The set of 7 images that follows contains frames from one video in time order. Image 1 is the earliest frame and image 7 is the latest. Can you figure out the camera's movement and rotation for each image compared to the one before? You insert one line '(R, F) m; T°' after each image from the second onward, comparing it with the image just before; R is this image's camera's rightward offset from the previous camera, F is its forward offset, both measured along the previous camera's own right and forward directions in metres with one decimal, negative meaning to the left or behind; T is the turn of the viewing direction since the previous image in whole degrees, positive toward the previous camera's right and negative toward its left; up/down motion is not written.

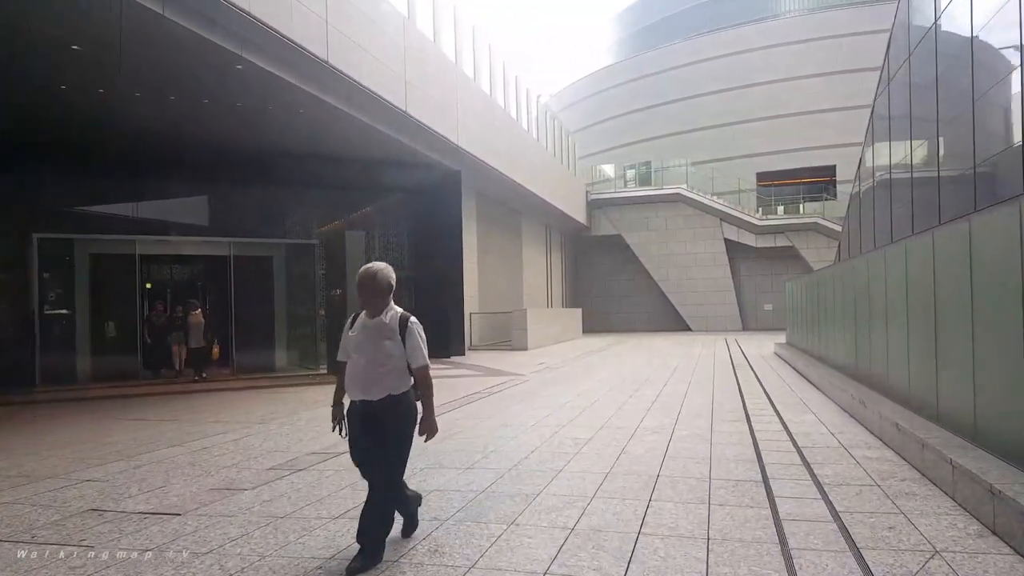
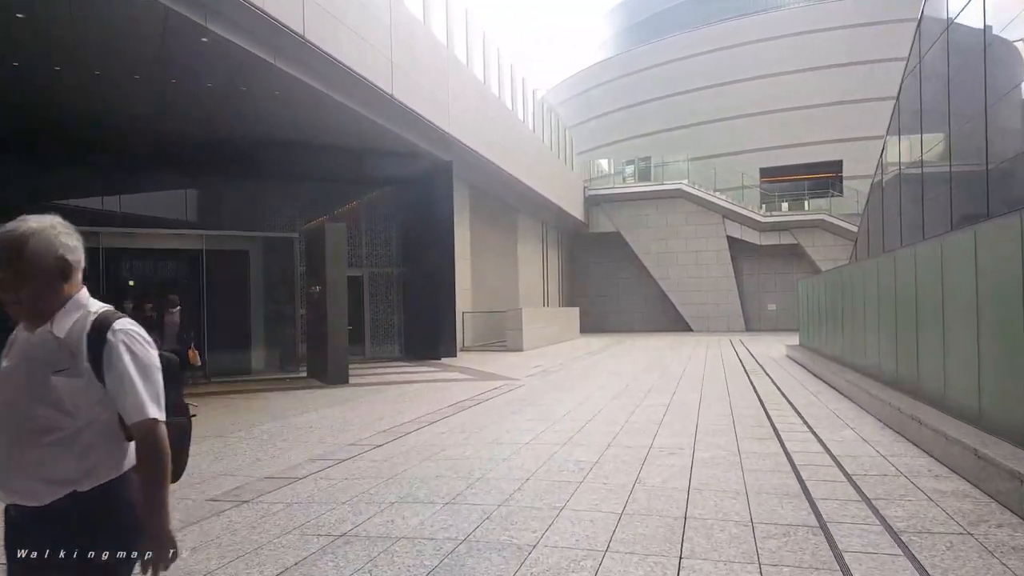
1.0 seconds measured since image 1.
(0.0, +1.2) m; 0°
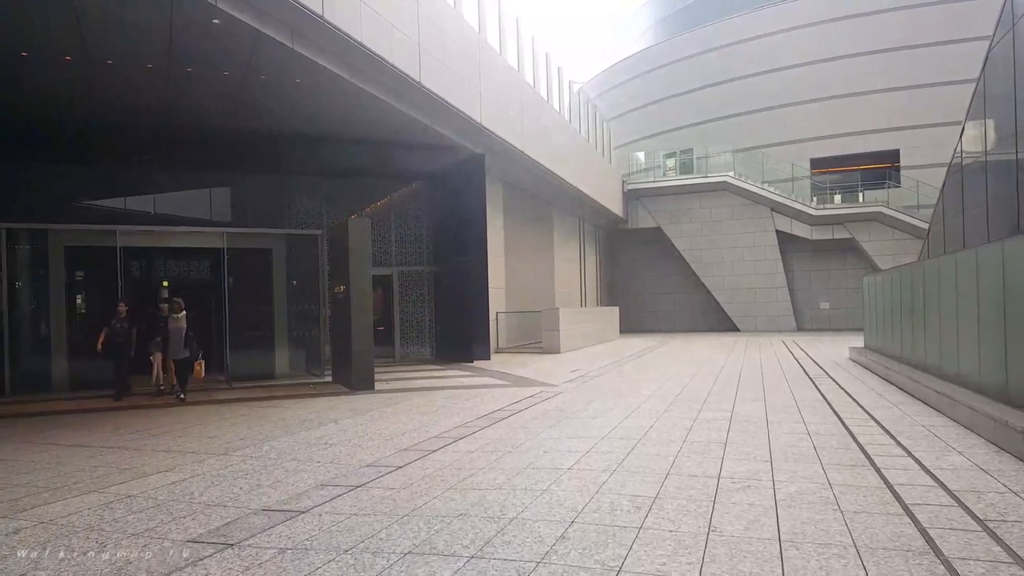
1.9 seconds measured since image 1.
(0.0, +1.1) m; -3°
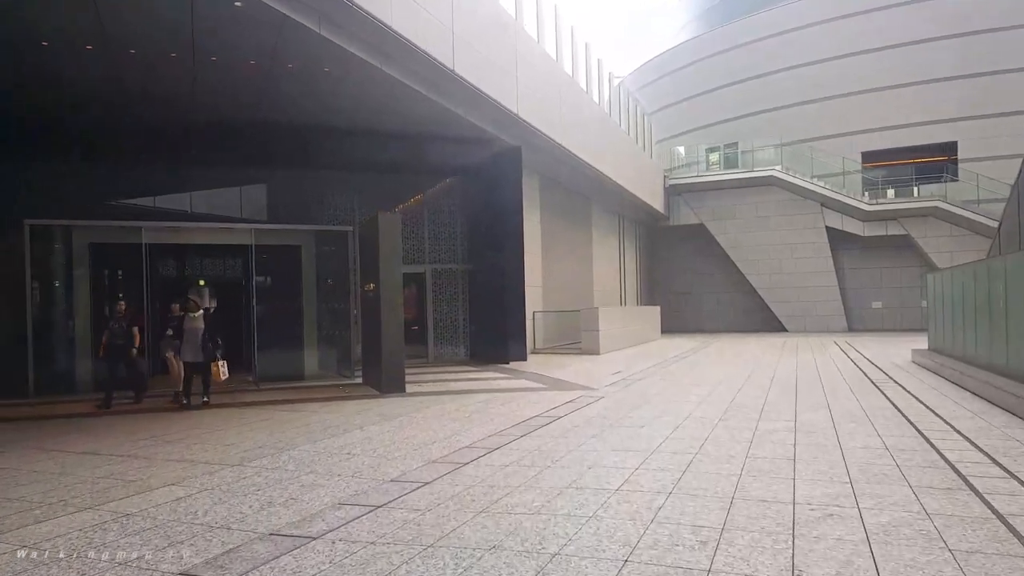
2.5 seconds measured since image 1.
(0.0, +0.7) m; -3°
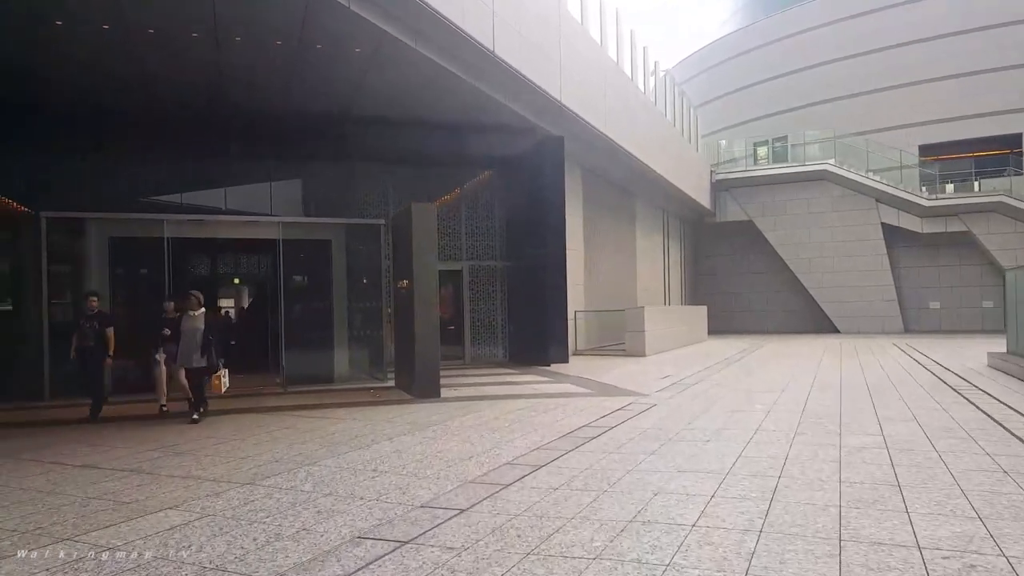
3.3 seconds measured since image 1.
(-0.1, +0.9) m; -3°
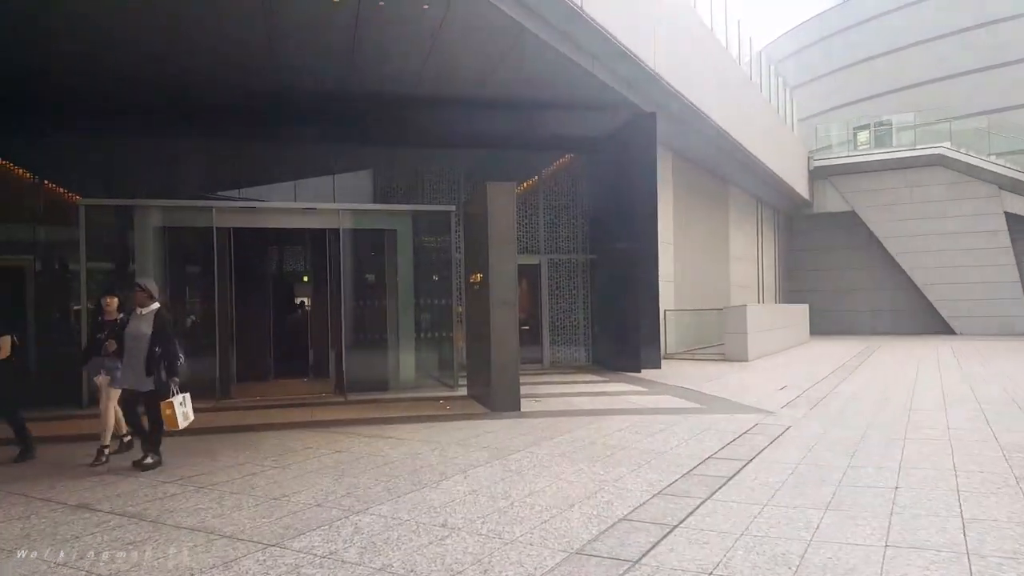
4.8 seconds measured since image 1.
(-0.3, +1.8) m; -5°
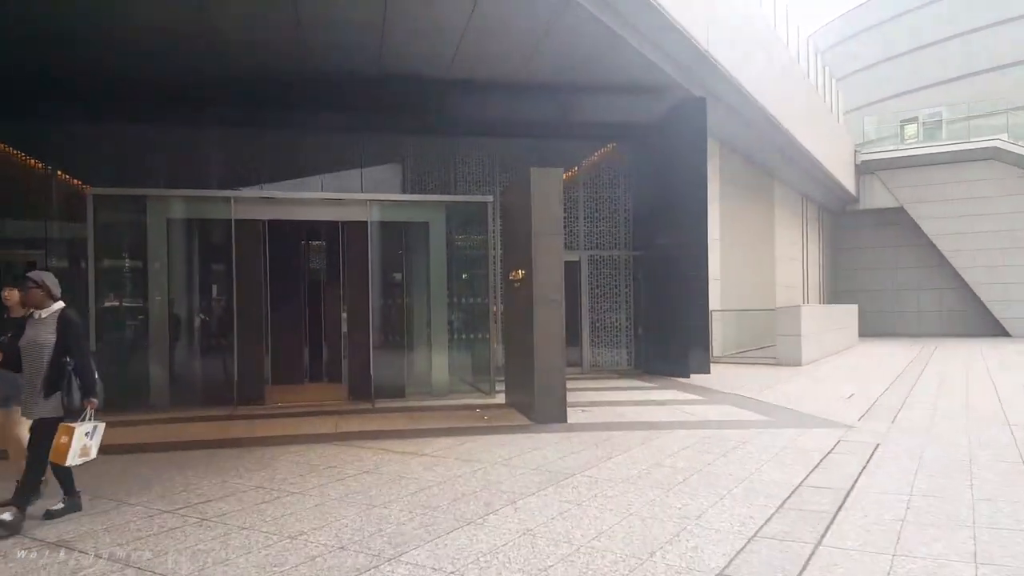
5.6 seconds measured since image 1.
(-0.2, +1.0) m; -2°
